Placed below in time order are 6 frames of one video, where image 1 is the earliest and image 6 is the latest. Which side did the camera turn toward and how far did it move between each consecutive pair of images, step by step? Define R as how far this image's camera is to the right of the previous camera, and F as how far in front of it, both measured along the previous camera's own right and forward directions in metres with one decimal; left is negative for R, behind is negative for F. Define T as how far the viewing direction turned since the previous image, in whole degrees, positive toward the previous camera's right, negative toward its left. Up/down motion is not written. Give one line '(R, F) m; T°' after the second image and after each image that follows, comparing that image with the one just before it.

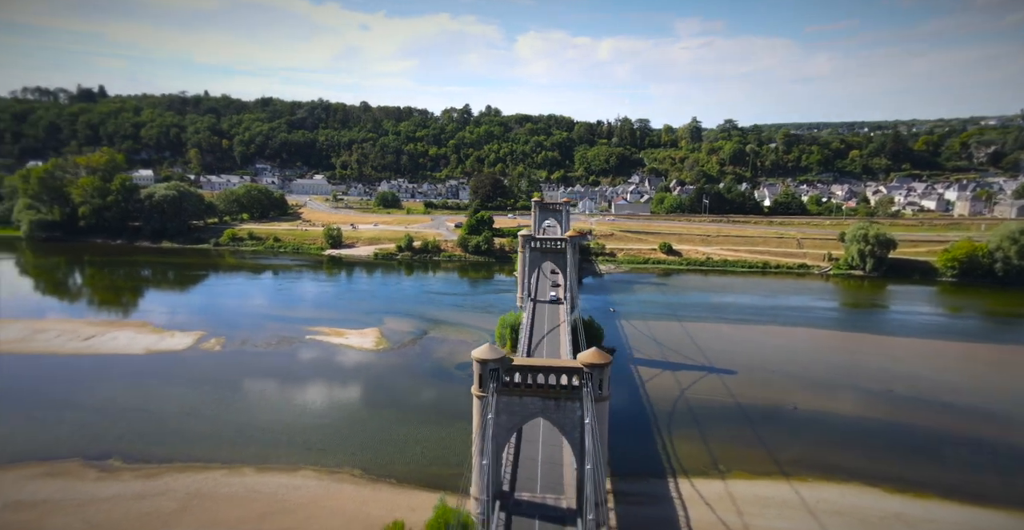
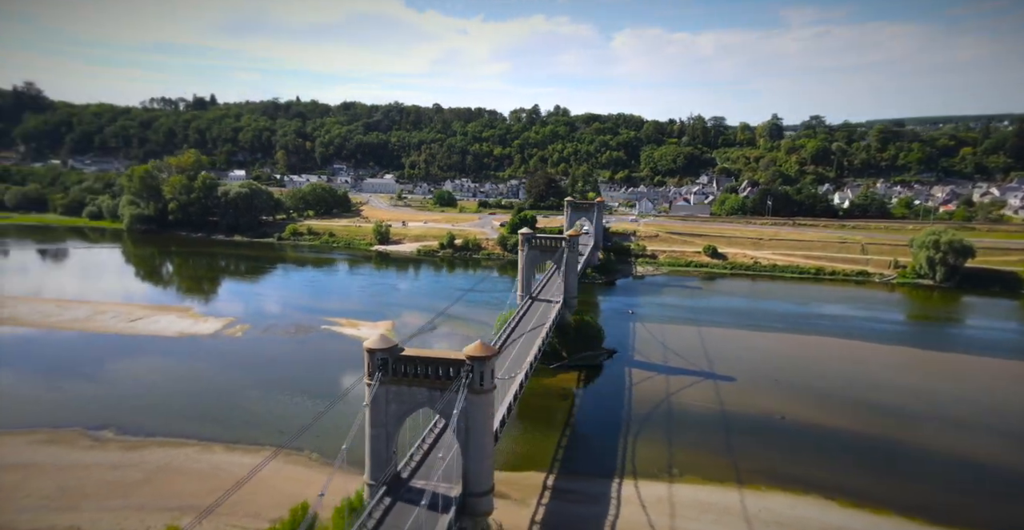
(+3.5, -0.5) m; -9°
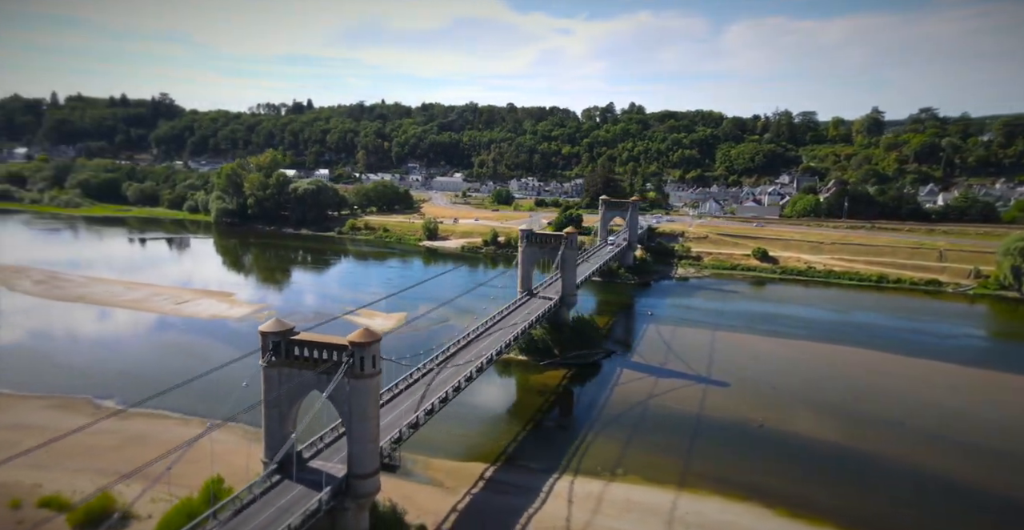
(+3.9, -0.2) m; -10°
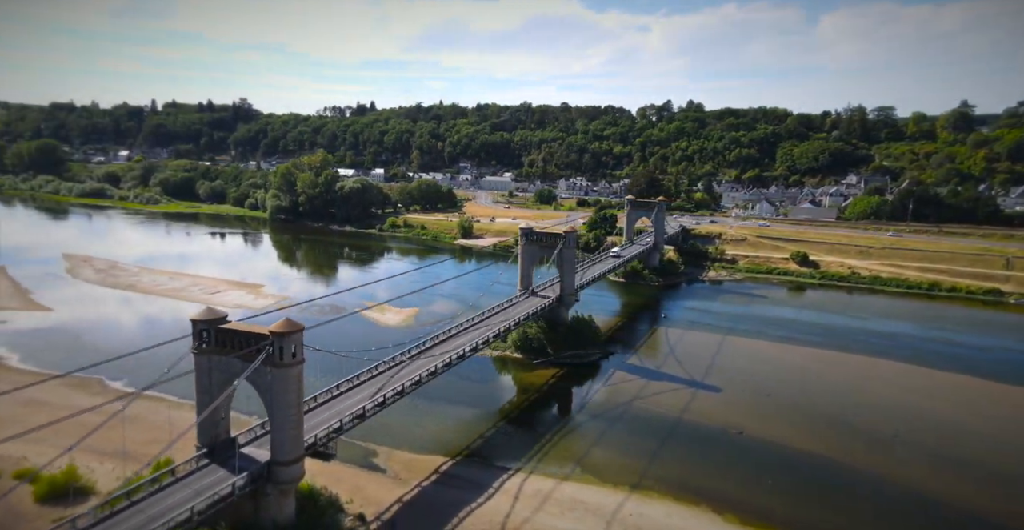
(+2.9, +0.1) m; -7°
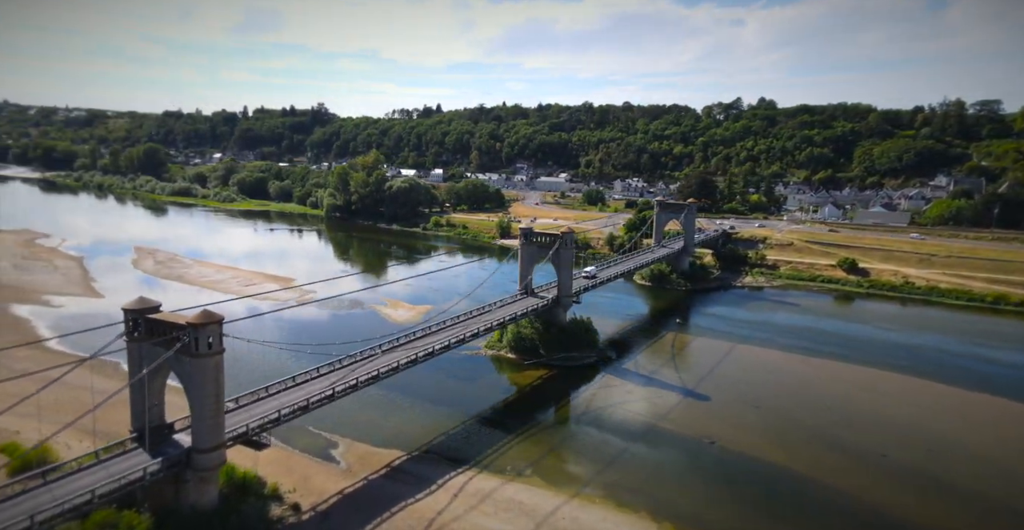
(+3.3, +0.3) m; -8°
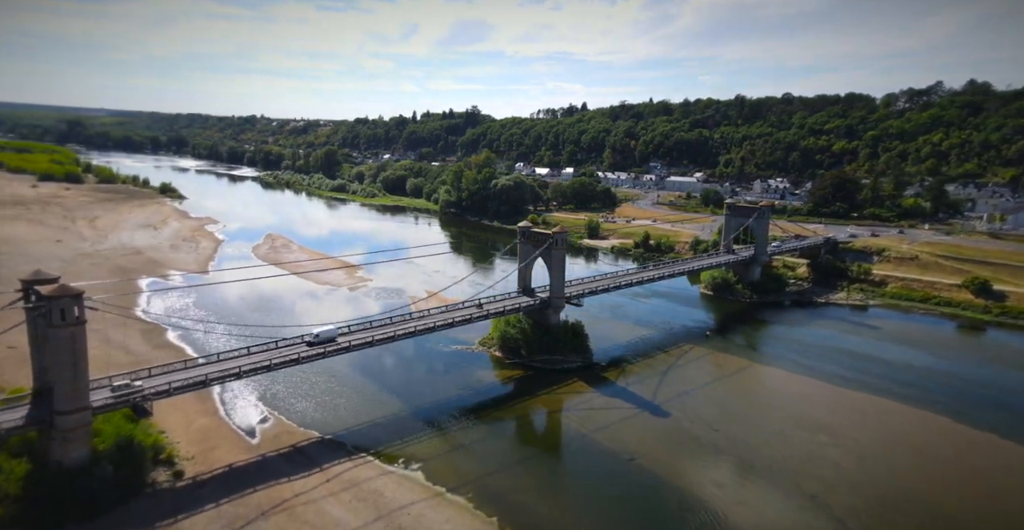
(+7.1, +2.1) m; -19°
